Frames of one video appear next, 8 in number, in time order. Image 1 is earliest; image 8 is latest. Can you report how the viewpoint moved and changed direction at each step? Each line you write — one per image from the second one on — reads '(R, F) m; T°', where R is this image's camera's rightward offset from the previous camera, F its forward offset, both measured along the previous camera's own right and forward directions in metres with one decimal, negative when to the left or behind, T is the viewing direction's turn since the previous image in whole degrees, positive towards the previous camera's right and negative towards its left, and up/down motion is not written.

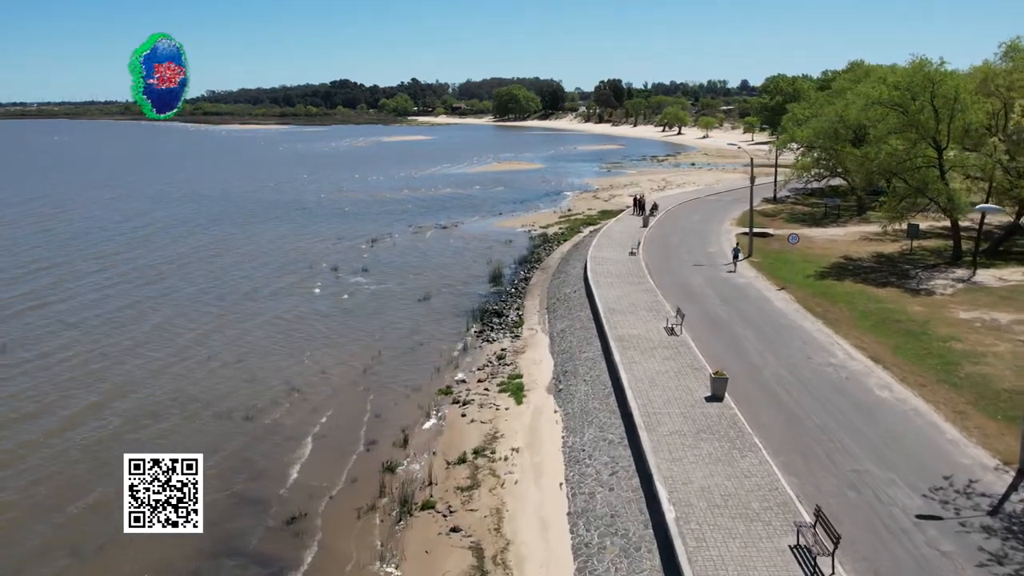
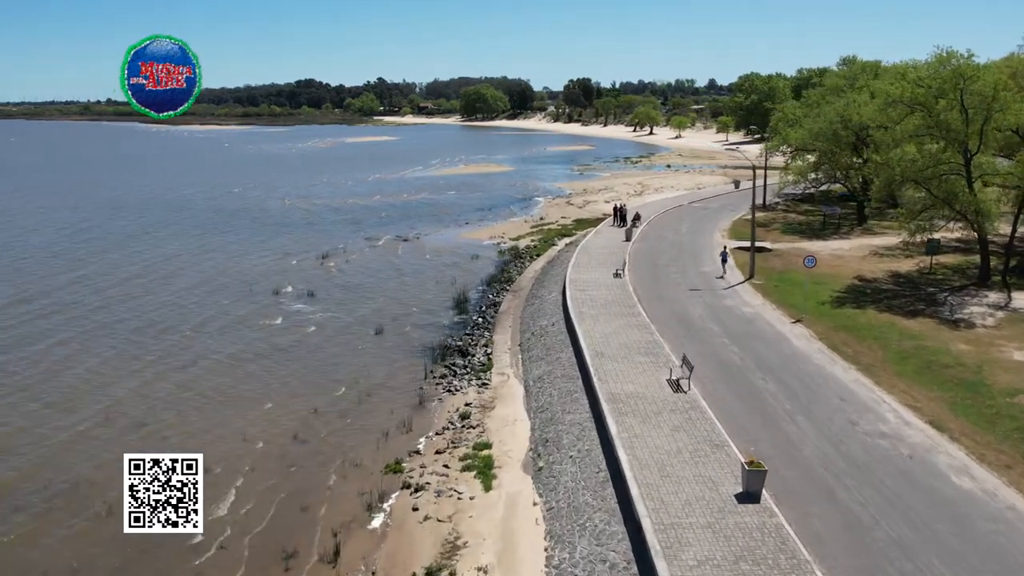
(+0.1, +4.9) m; +2°
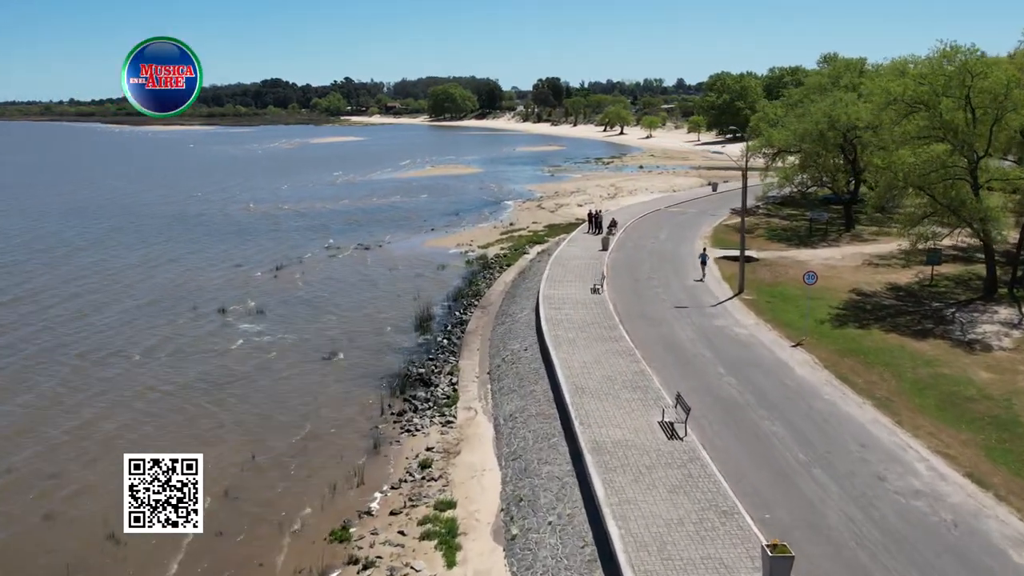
(+0.1, +2.8) m; +2°
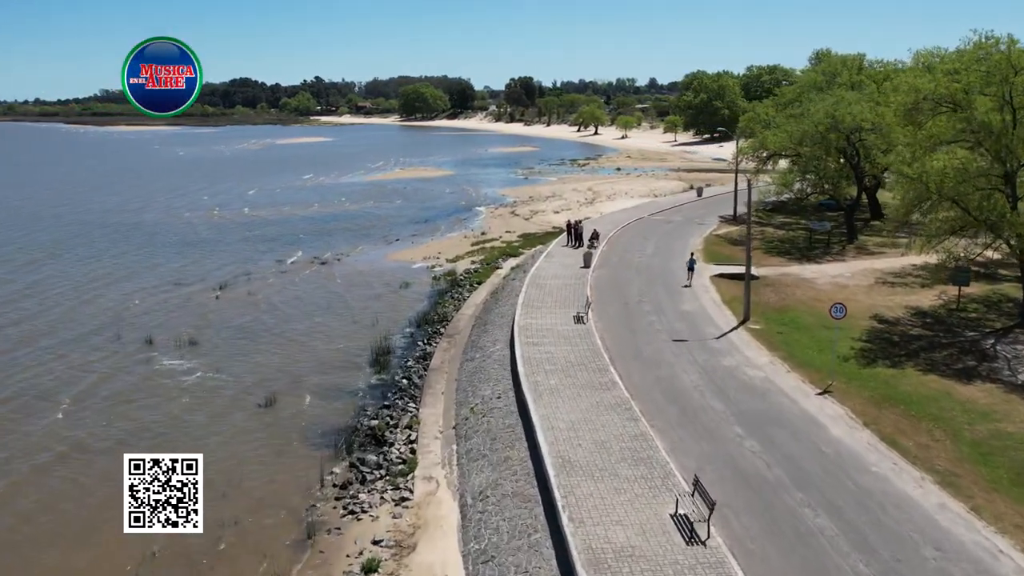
(+0.1, +4.0) m; +2°
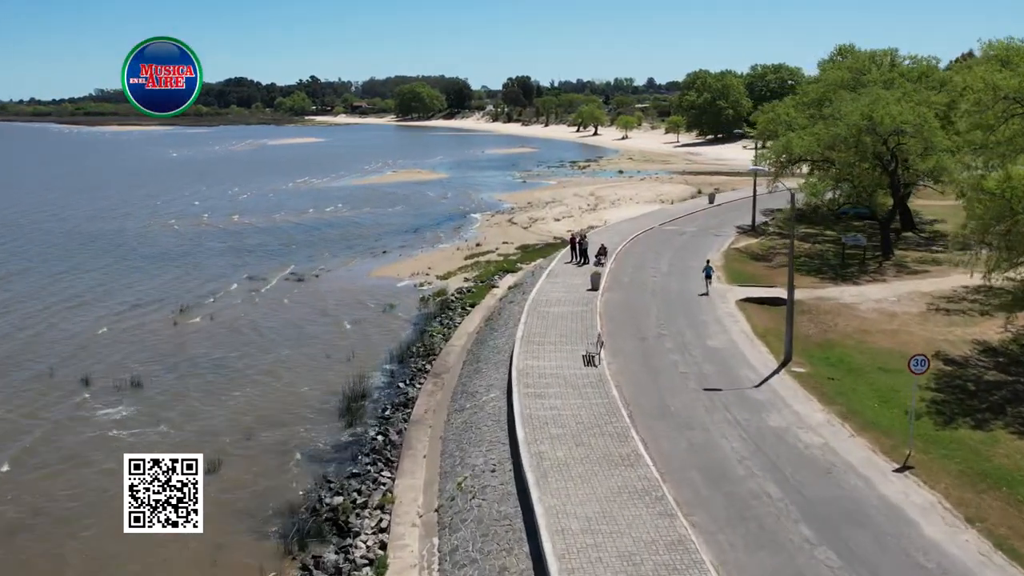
(0.0, +4.1) m; 0°
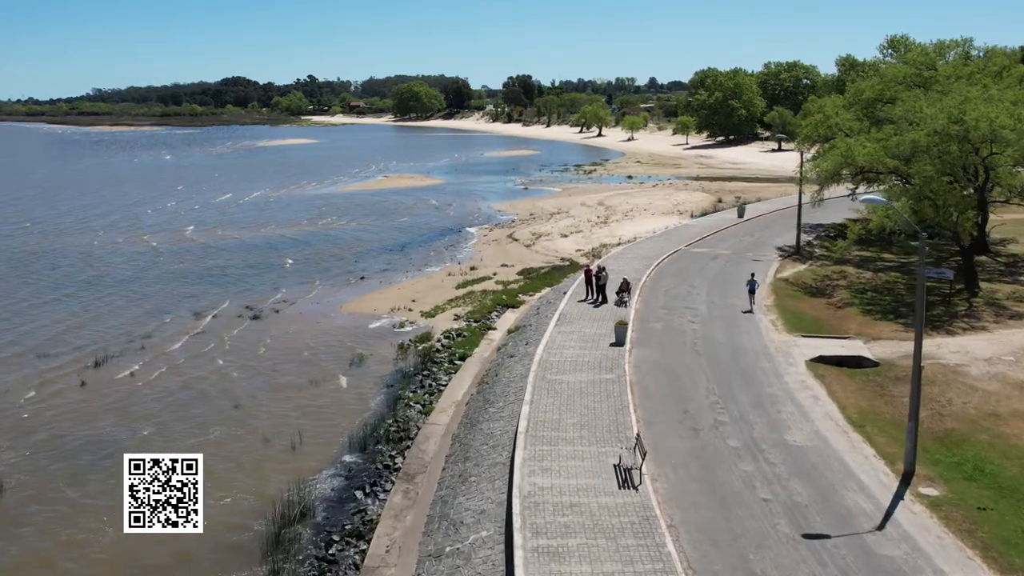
(0.0, +6.6) m; 0°
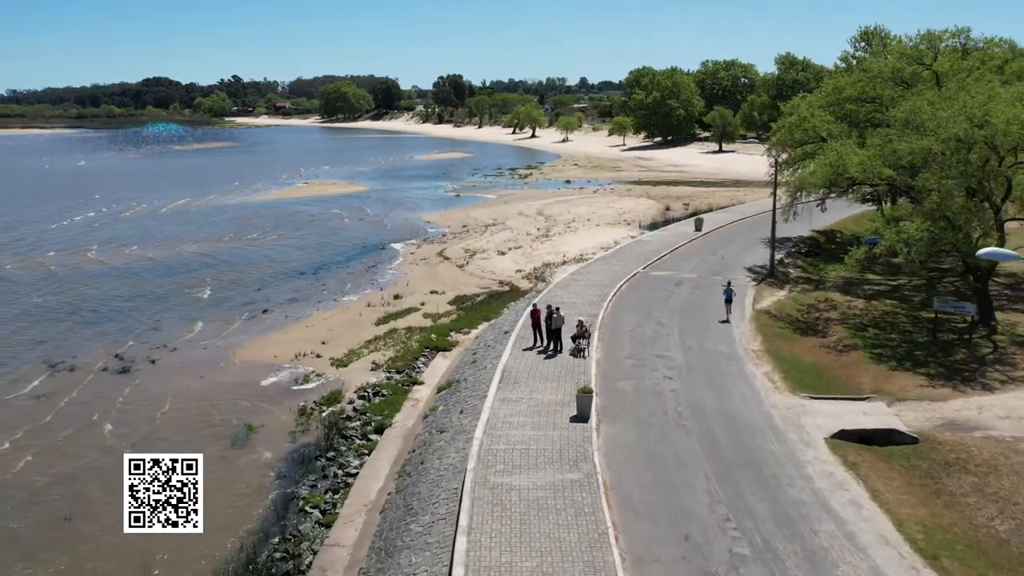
(+0.1, +5.4) m; +4°
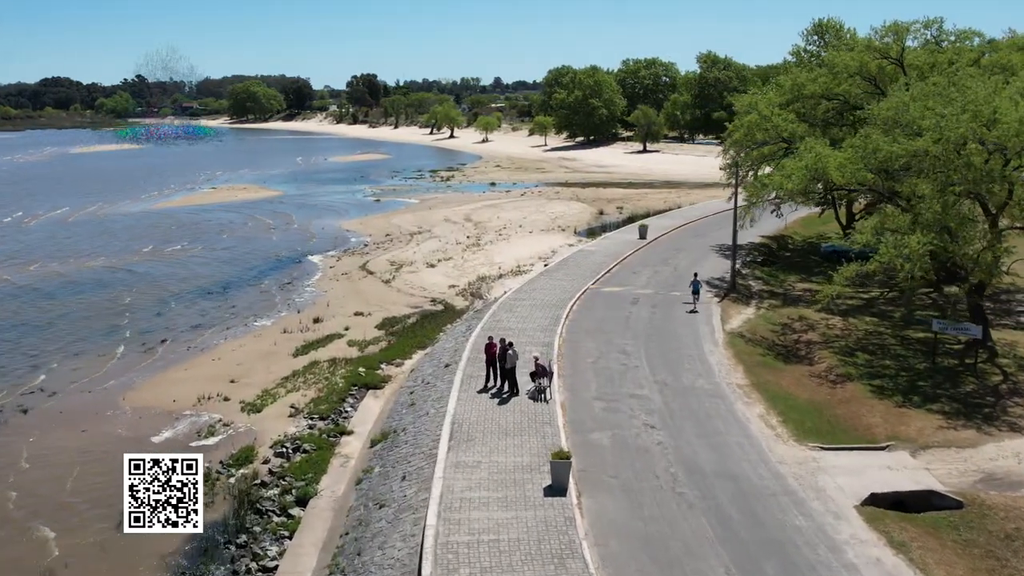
(-0.5, +3.5) m; +5°
